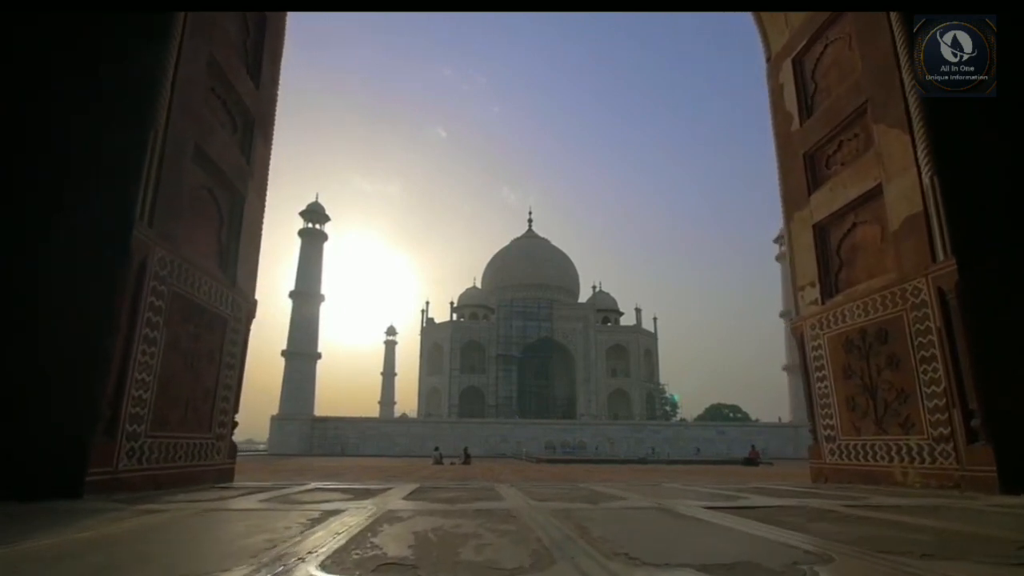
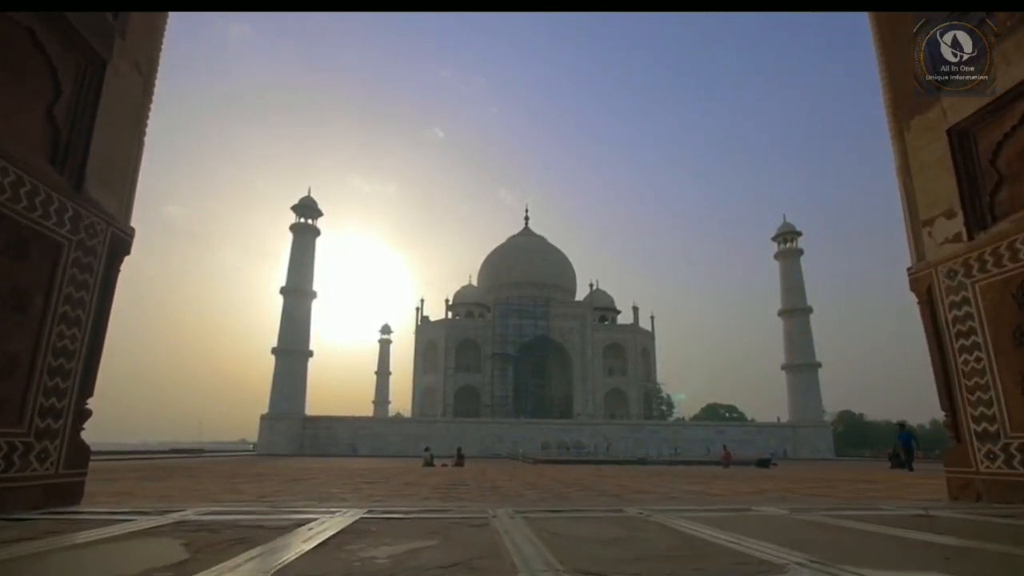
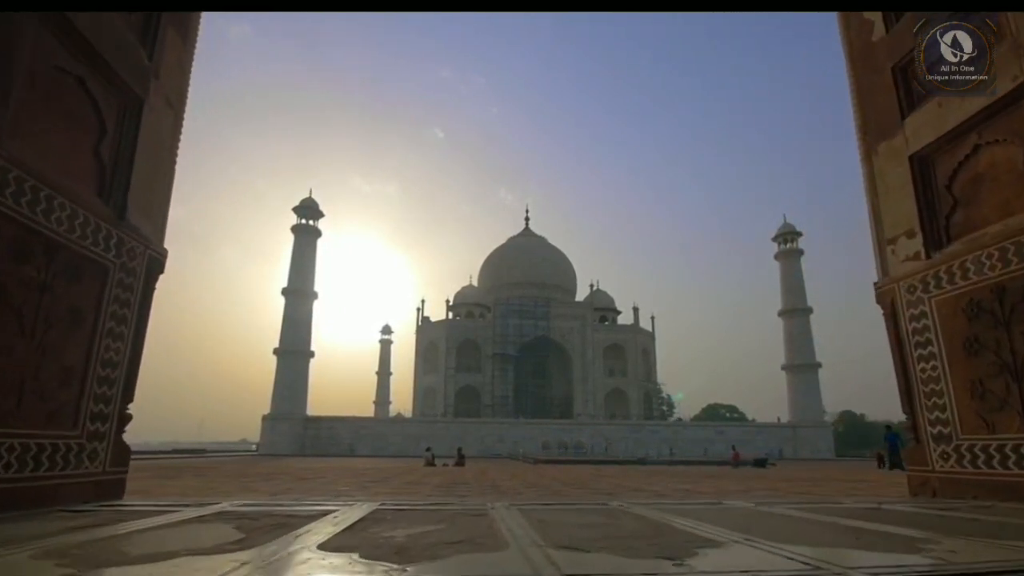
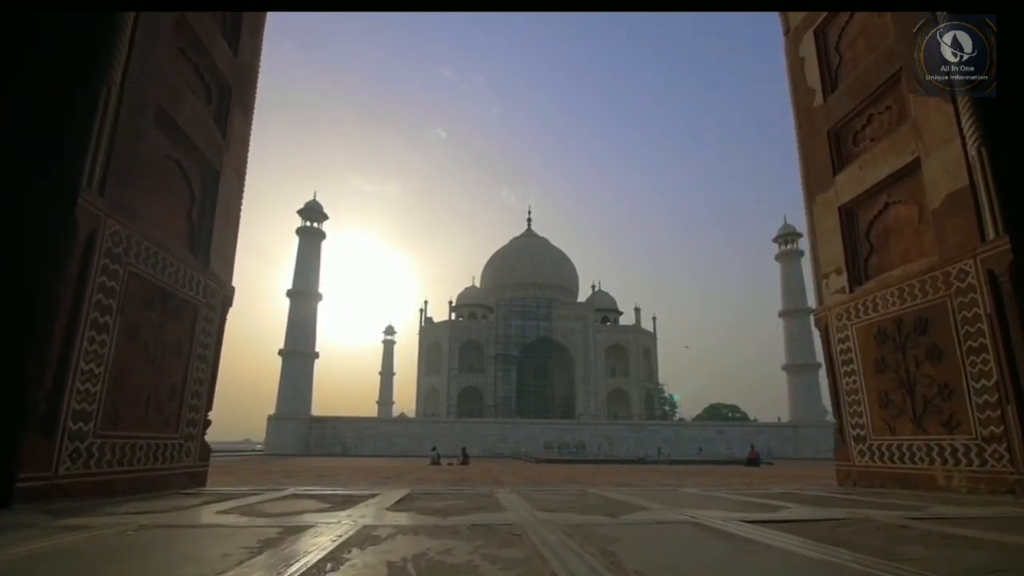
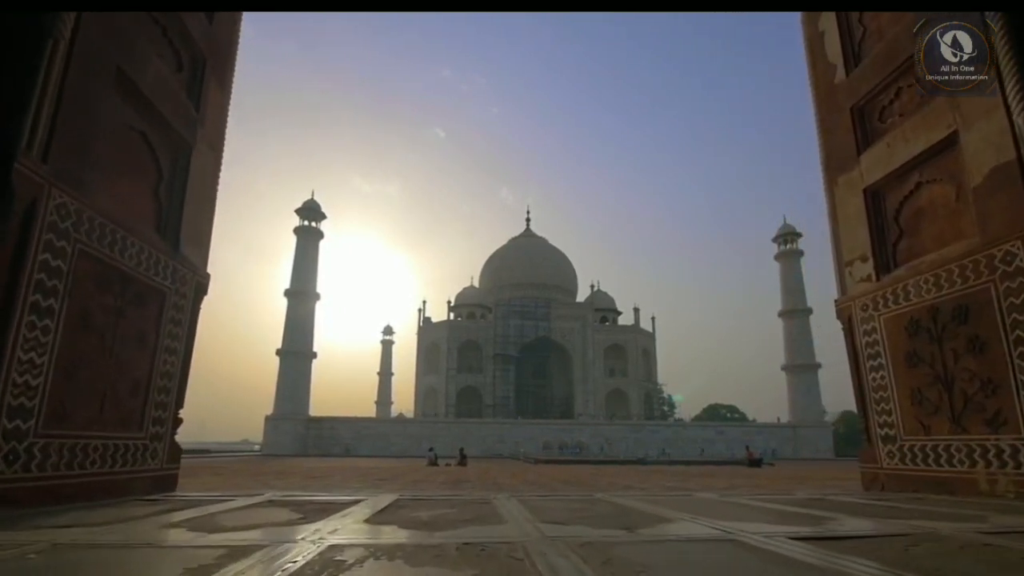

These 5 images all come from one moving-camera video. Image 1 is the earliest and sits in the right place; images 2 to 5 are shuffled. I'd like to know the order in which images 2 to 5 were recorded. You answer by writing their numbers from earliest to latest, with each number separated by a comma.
4, 5, 3, 2
